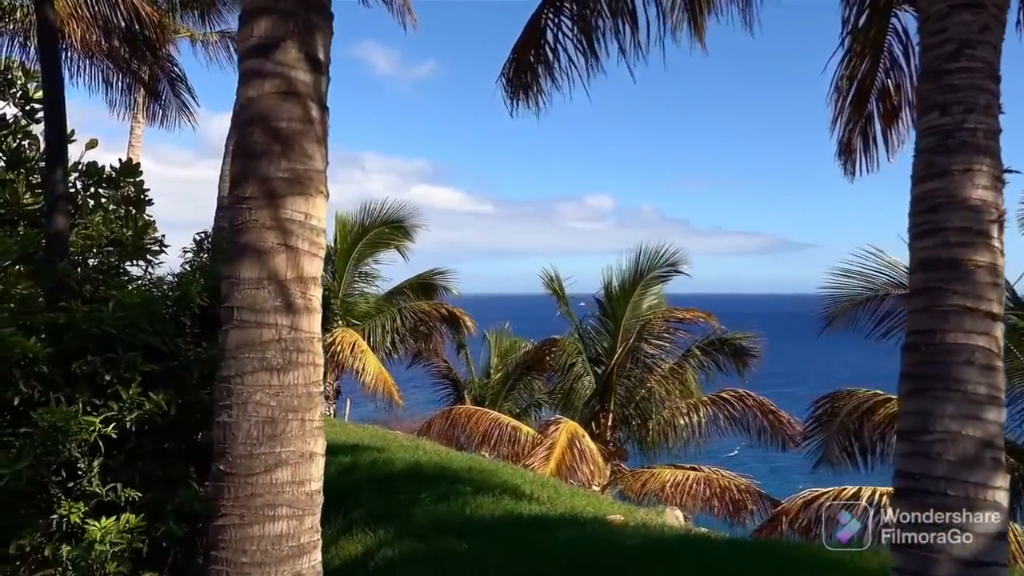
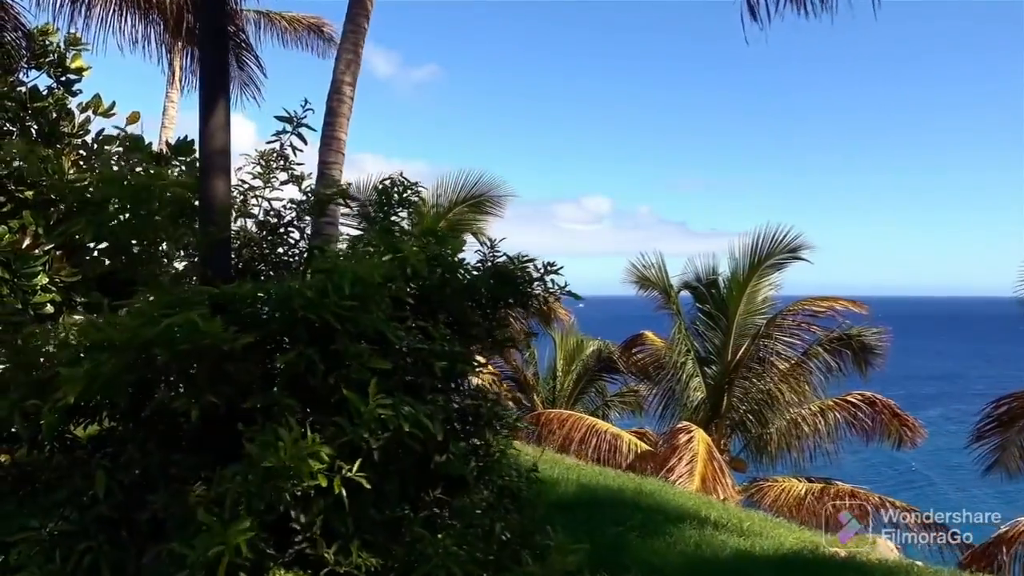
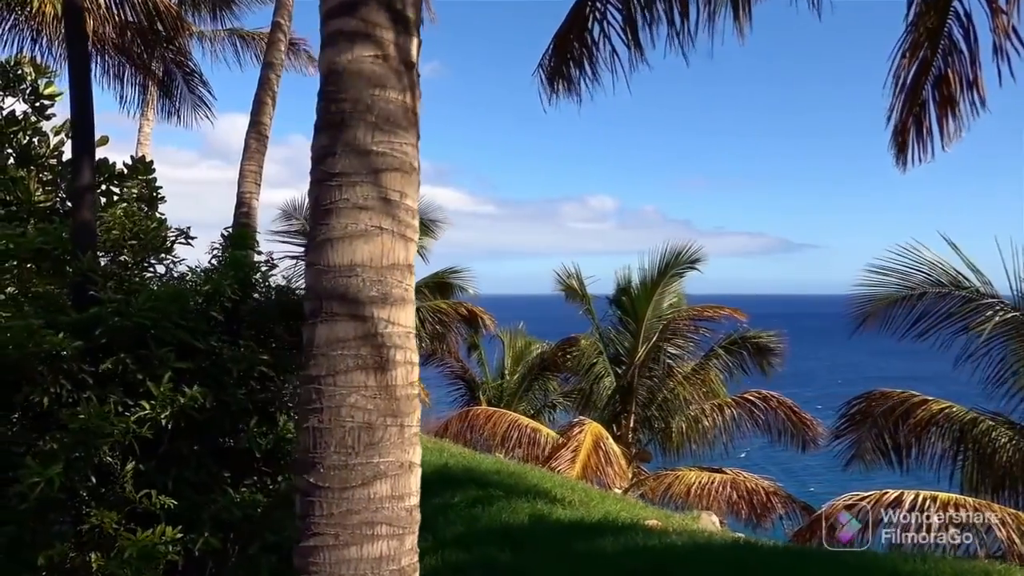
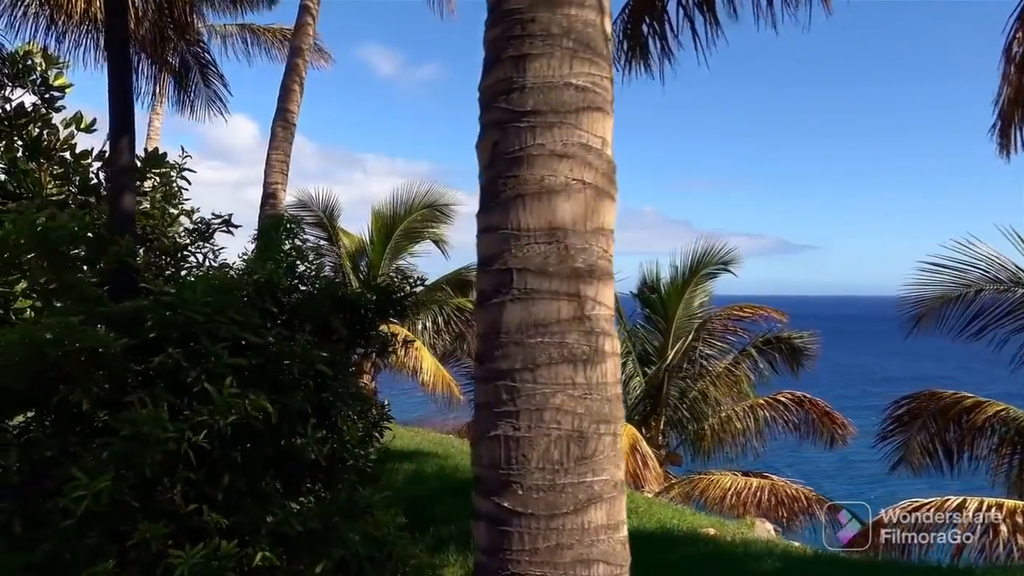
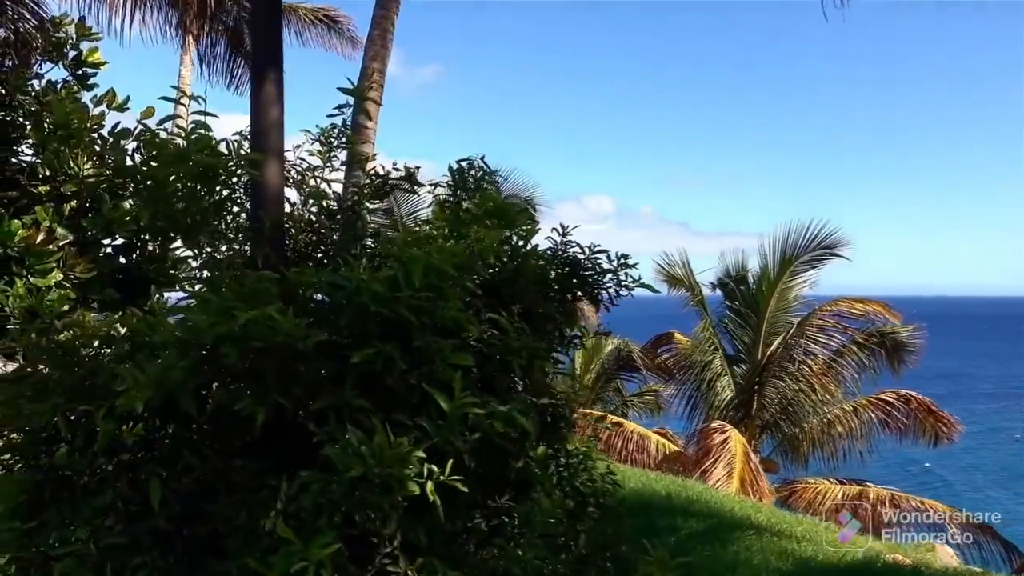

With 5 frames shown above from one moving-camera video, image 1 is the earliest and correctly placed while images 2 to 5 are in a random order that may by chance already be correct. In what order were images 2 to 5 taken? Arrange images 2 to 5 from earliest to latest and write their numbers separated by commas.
3, 4, 2, 5
